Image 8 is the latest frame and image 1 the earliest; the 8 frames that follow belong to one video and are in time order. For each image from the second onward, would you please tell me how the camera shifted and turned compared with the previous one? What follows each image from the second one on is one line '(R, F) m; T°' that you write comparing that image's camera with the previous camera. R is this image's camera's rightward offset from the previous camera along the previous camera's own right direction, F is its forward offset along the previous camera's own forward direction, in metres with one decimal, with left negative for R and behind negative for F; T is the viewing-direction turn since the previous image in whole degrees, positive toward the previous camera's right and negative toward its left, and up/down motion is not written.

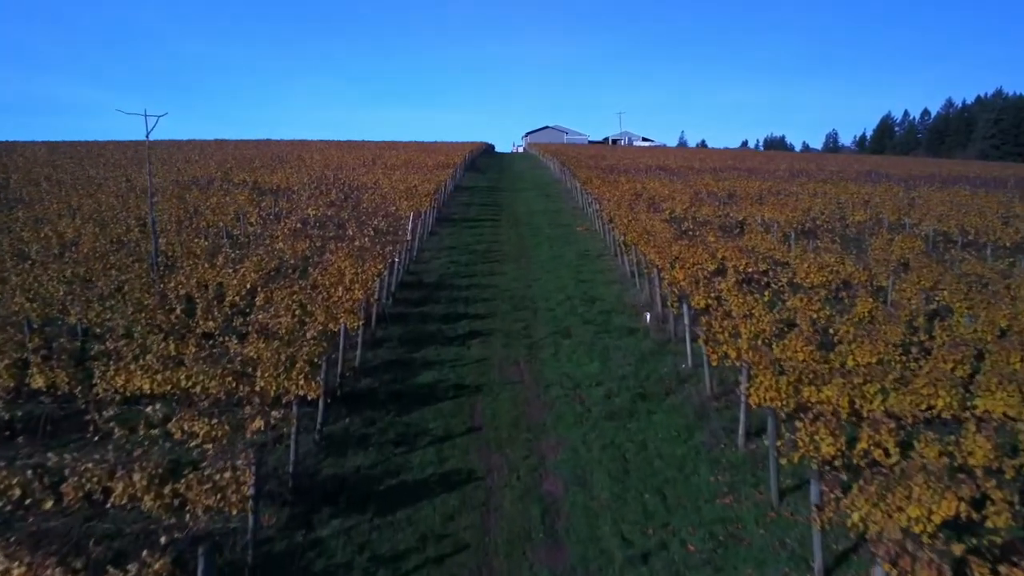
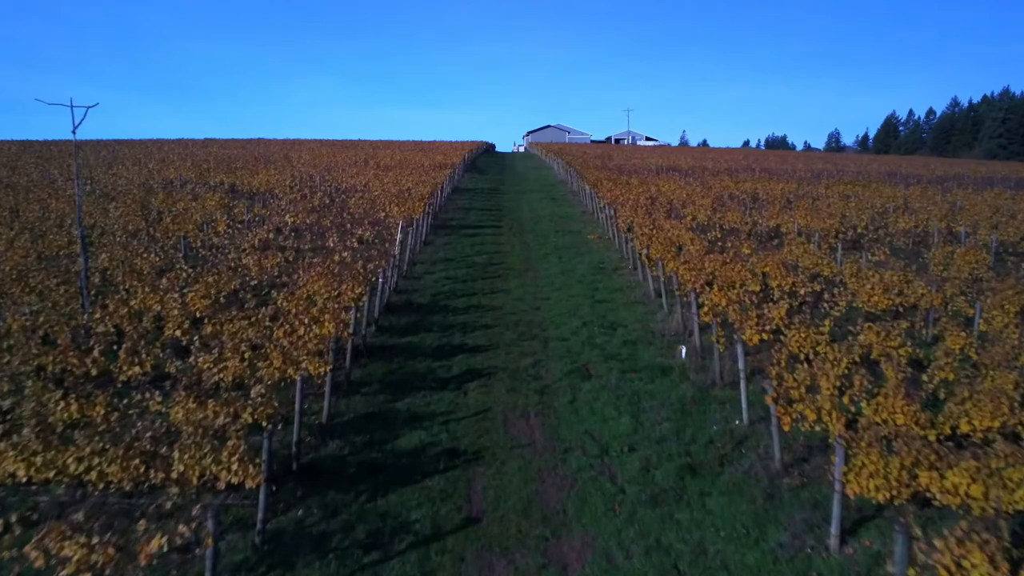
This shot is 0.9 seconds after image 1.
(-0.1, +3.2) m; 0°
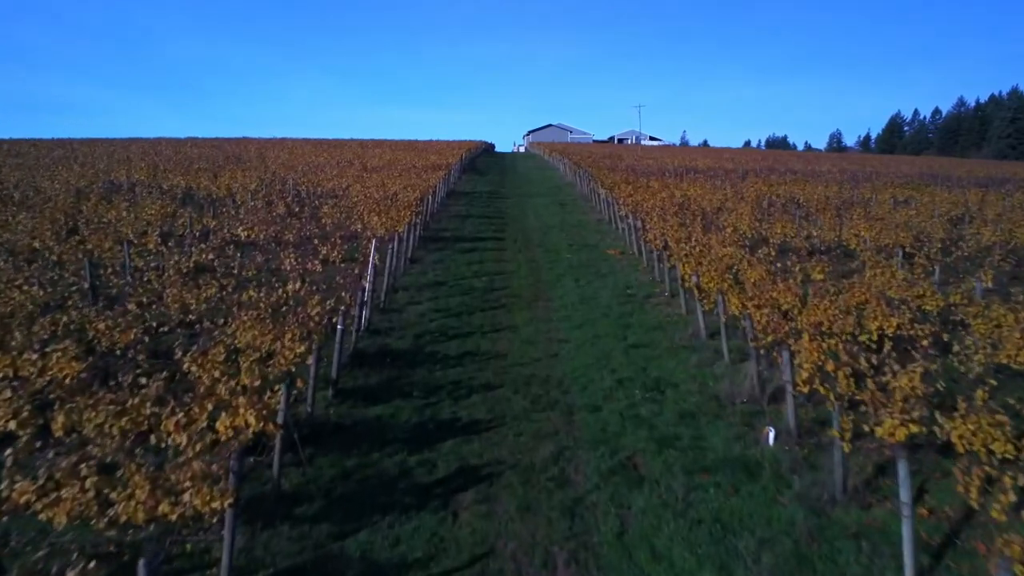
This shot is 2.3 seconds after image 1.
(-0.2, +4.6) m; 0°
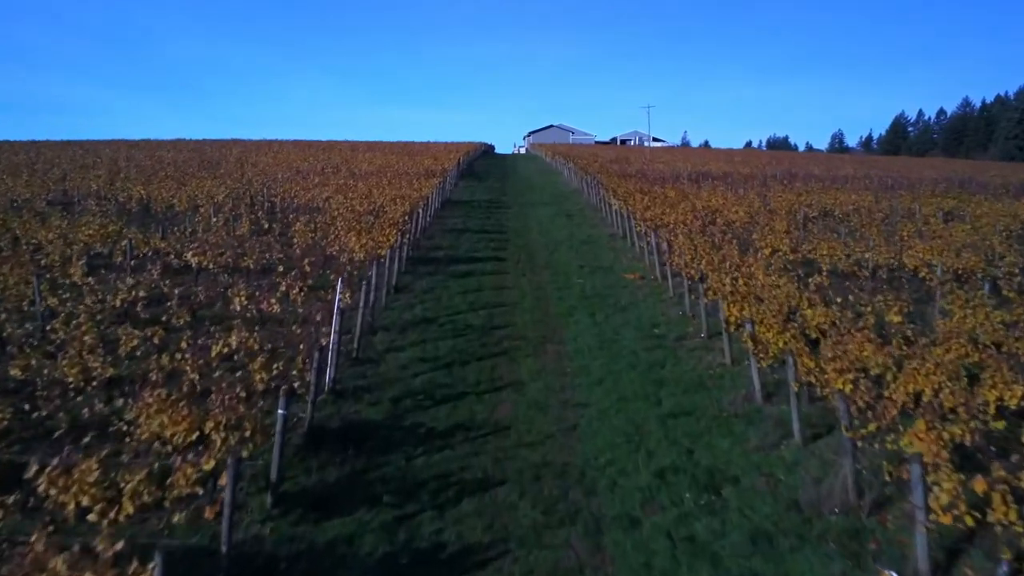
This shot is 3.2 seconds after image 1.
(-0.1, +3.2) m; 0°
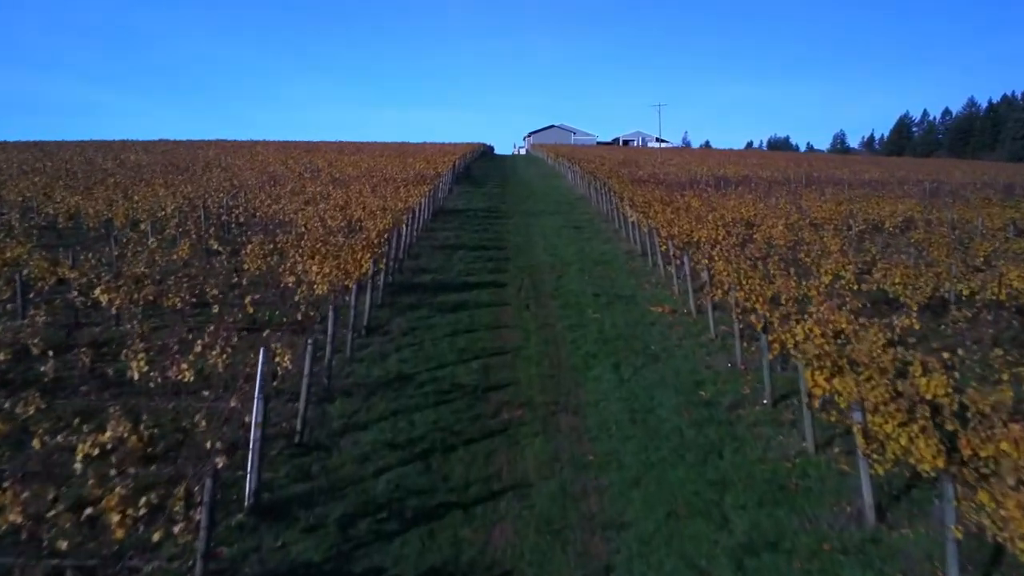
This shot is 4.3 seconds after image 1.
(0.0, +3.7) m; 0°
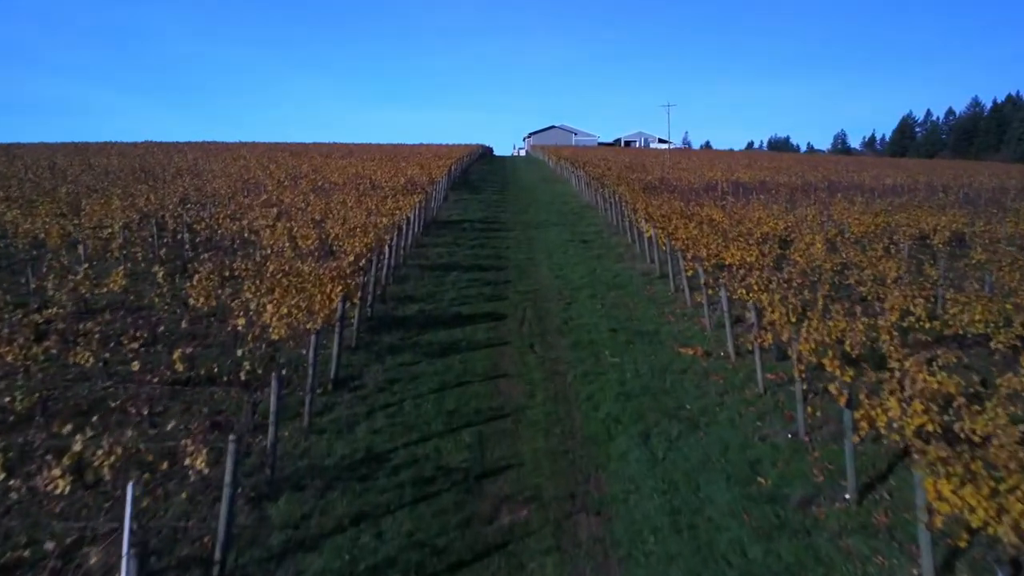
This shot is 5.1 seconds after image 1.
(0.0, +2.7) m; 0°
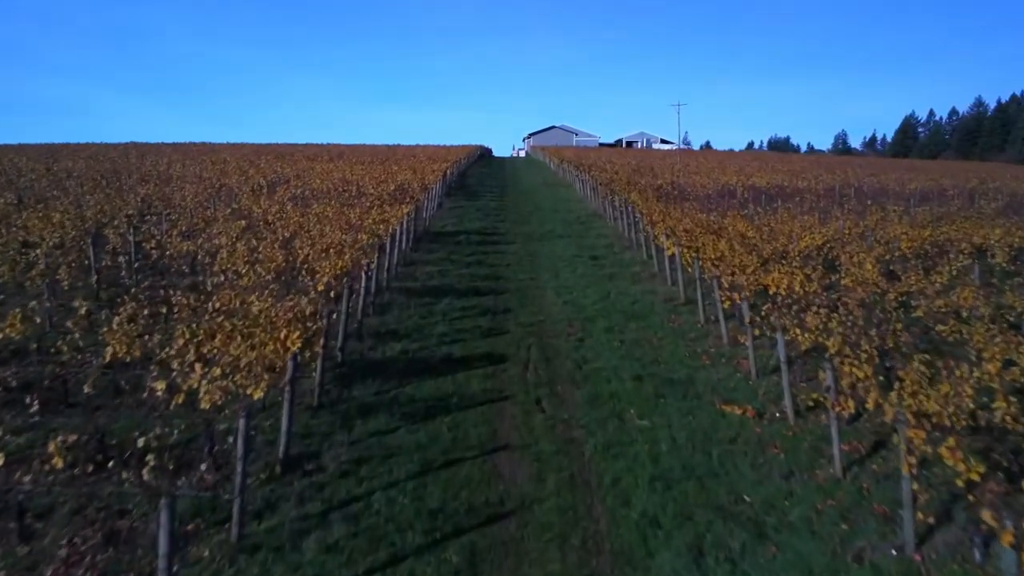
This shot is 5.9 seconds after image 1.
(0.0, +2.7) m; 0°
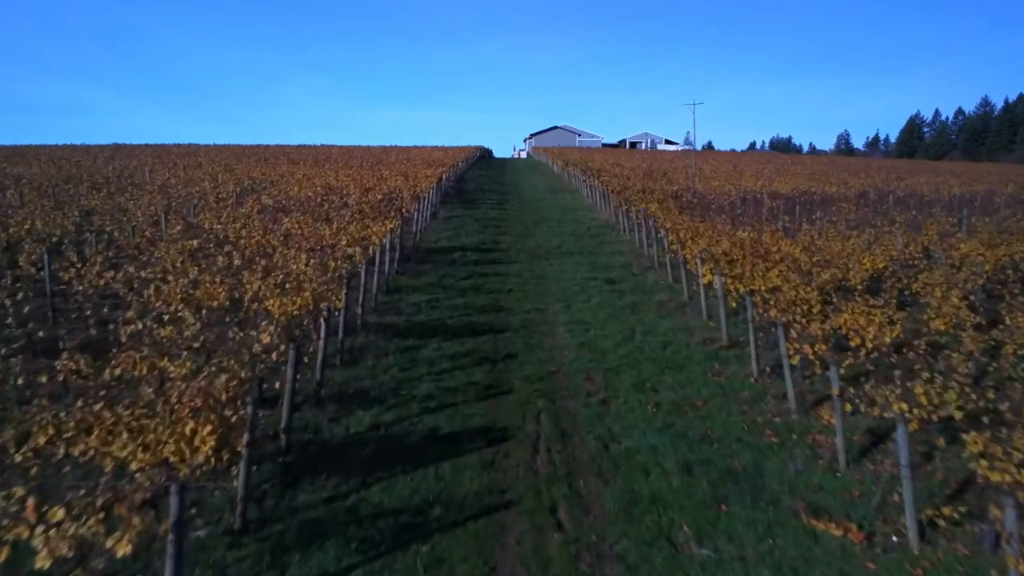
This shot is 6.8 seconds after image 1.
(0.0, +3.2) m; 0°
